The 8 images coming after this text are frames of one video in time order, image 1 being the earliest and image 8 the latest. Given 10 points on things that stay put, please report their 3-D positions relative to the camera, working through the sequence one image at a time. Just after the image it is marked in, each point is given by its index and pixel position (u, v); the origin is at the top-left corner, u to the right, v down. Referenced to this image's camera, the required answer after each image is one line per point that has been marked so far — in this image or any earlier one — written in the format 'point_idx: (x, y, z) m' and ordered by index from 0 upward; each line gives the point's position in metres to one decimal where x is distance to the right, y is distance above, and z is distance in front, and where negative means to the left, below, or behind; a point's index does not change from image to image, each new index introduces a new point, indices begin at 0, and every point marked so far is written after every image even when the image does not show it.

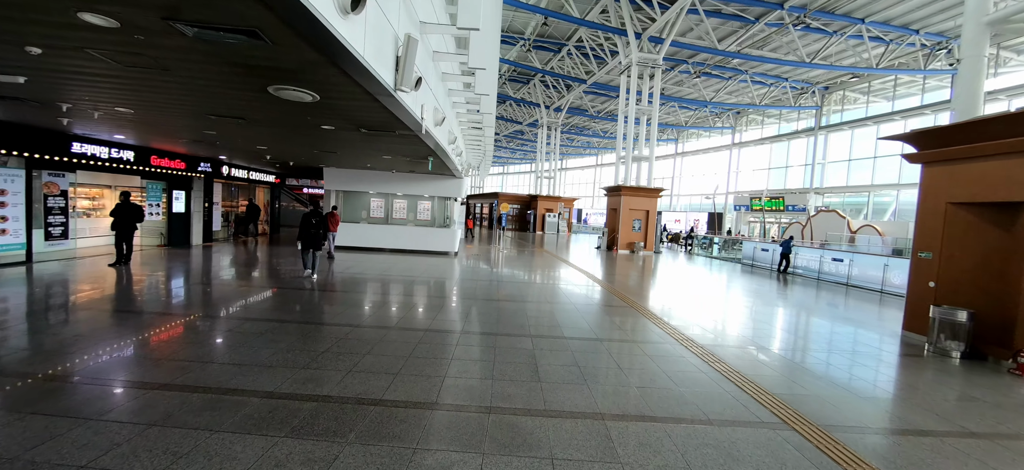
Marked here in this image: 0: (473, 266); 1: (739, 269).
0: (-1.4, -1.0, +12.7) m
1: (+10.6, -1.6, +15.6) m
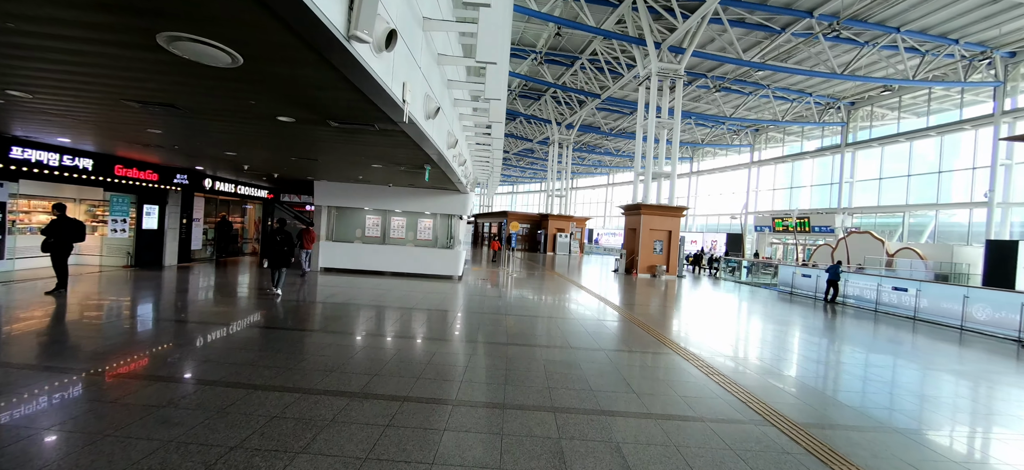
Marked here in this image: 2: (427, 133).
0: (-1.1, -1.8, +11.3) m
1: (+11.0, -2.5, +14.0) m
2: (-1.2, +1.5, +4.9) m
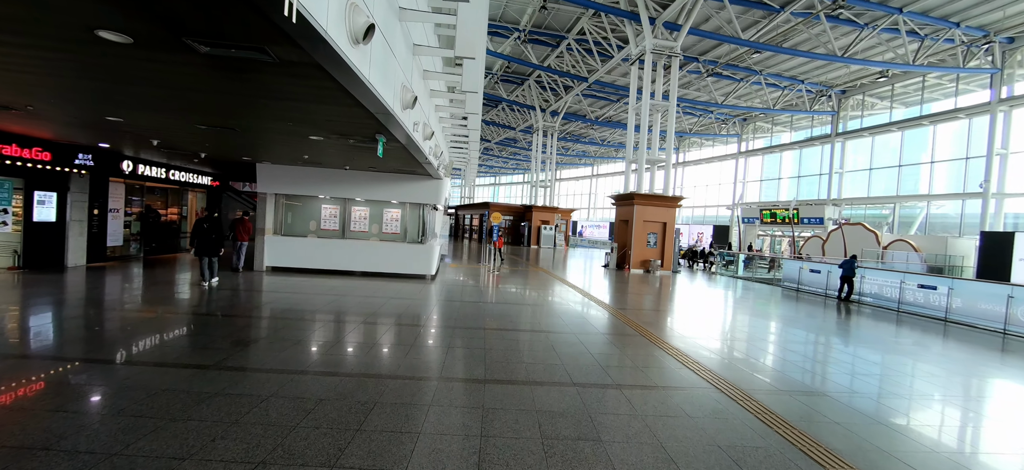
0: (-1.5, -1.5, +9.9) m
1: (+10.4, -2.2, +13.1) m
2: (-1.4, +1.5, +3.5) m
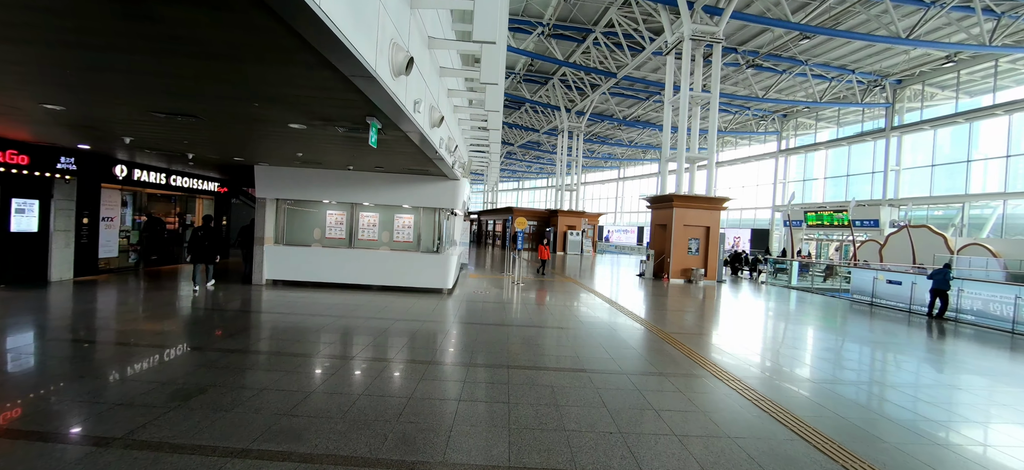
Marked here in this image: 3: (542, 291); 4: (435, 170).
0: (-0.9, -1.8, +8.8) m
1: (+11.2, -2.4, +11.3) m
2: (-1.2, +1.4, +2.4) m
3: (+1.1, -2.0, +12.4) m
4: (-1.7, +1.4, +7.3) m
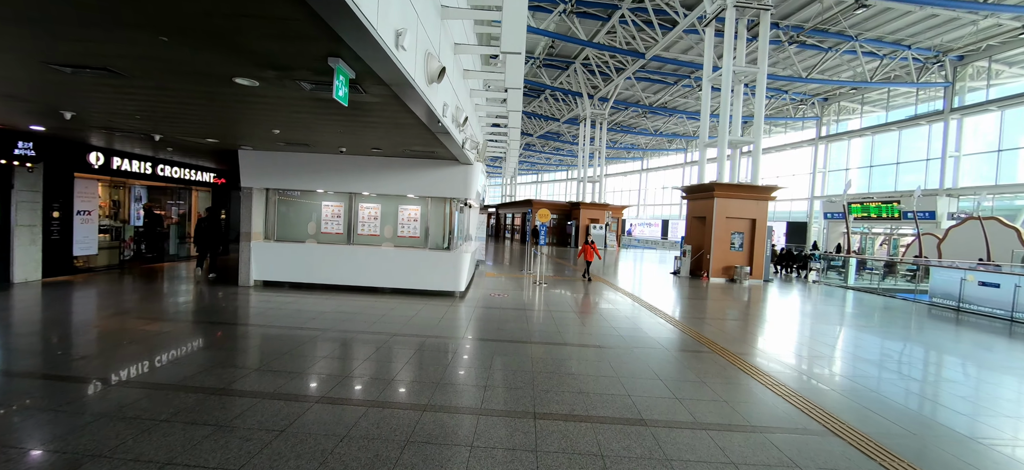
0: (-0.4, -1.6, +7.7) m
1: (+11.8, -2.2, +9.7) m
2: (-0.9, +1.5, +1.2) m
3: (+1.8, -1.8, +11.2) m
4: (-1.3, +1.6, +6.2) m
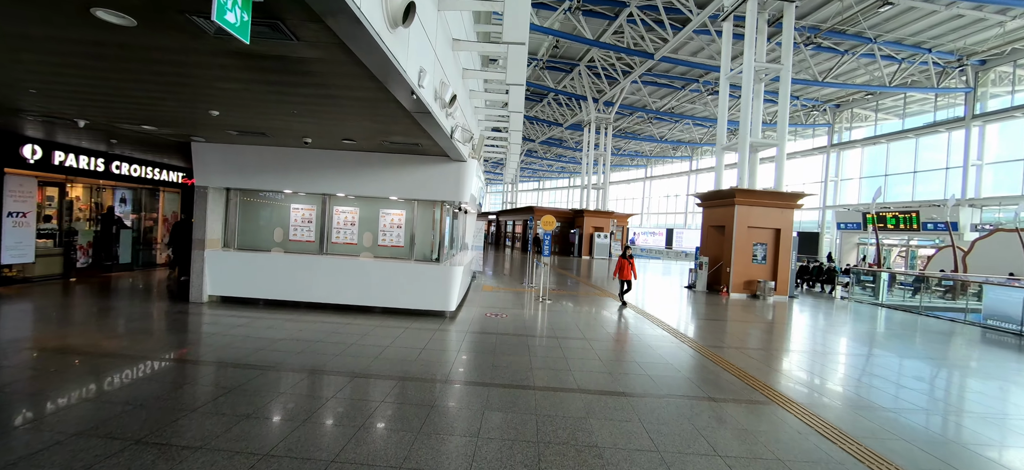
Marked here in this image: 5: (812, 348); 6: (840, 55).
0: (-0.4, -1.8, +6.6) m
1: (+11.8, -2.5, +8.6) m
2: (-0.9, +1.4, +0.3) m
3: (+1.8, -2.1, +10.1) m
4: (-1.3, +1.4, +5.2) m
5: (+6.3, -2.4, +7.1) m
6: (+18.2, +10.0, +18.8) m
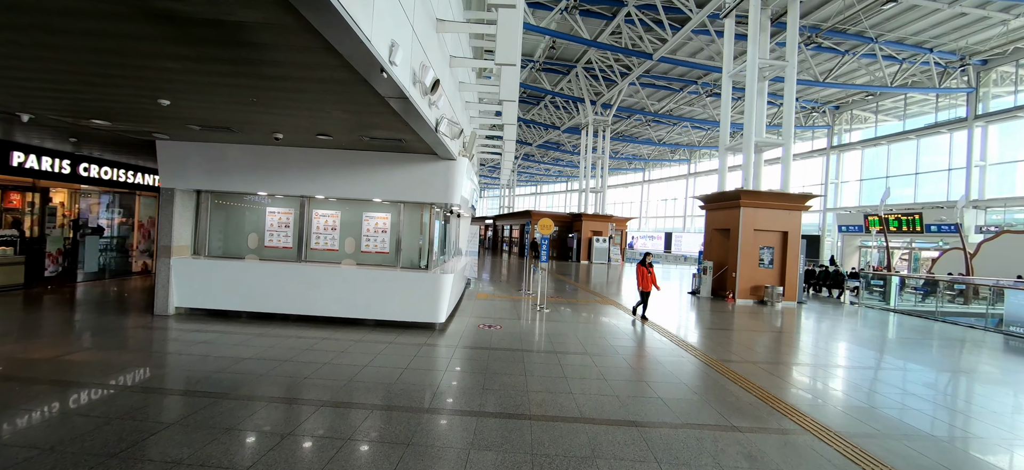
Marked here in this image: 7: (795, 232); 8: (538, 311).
0: (-0.4, -1.9, +6.2) m
1: (+11.7, -2.6, +8.1) m
2: (-1.0, +1.4, -0.2) m
3: (+1.7, -2.3, +9.7) m
4: (-1.3, +1.3, +4.8) m
5: (+6.2, -2.4, +6.7) m
6: (+18.0, +9.9, +18.5) m
7: (+9.4, +0.1, +11.5) m
8: (+0.7, -2.1, +9.3) m
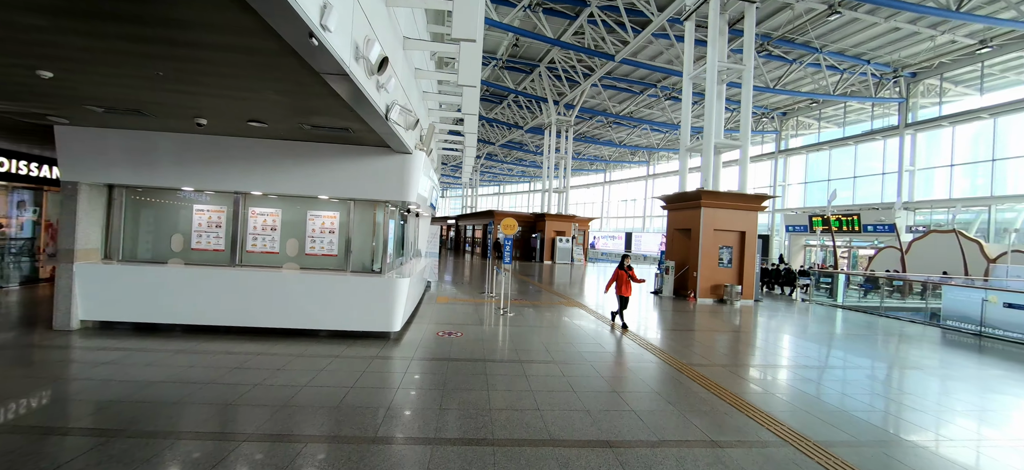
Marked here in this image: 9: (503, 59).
0: (-1.1, -1.9, +5.8) m
1: (+10.9, -2.6, +8.8) m
2: (-1.1, +1.4, -0.5) m
3: (+0.8, -2.3, +9.5) m
4: (-1.9, +1.3, +4.4) m
5: (+5.5, -2.4, +6.9) m
6: (+16.3, +9.9, +19.6) m
7: (+8.3, +0.1, +11.9) m
8: (-0.2, -2.1, +9.0) m
9: (-0.1, +10.4, +20.1) m
